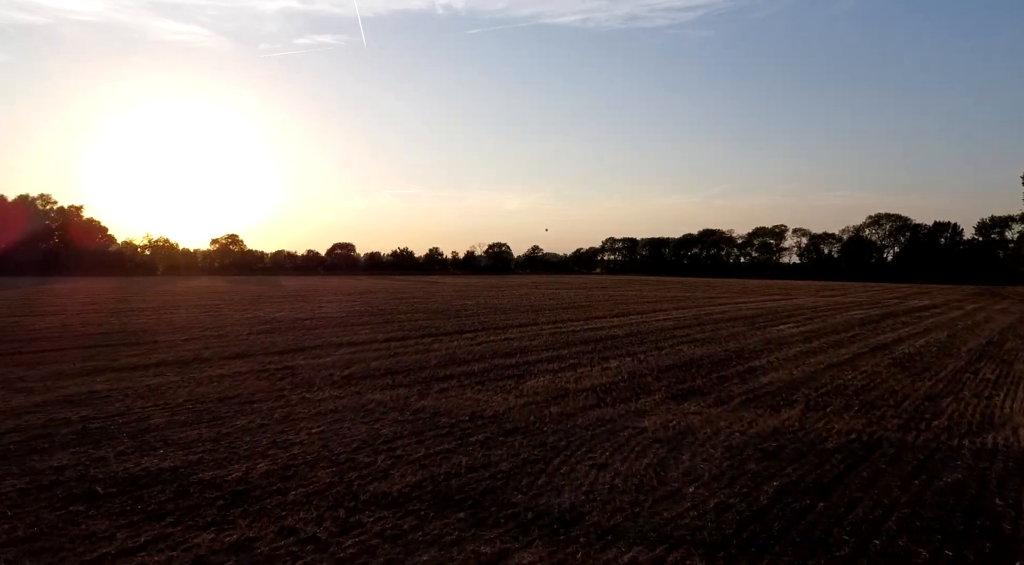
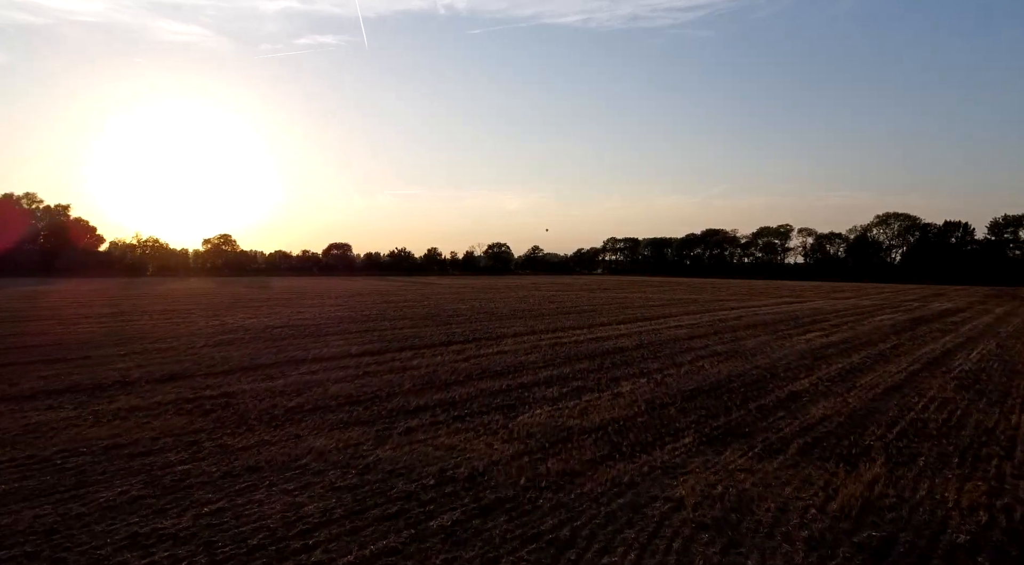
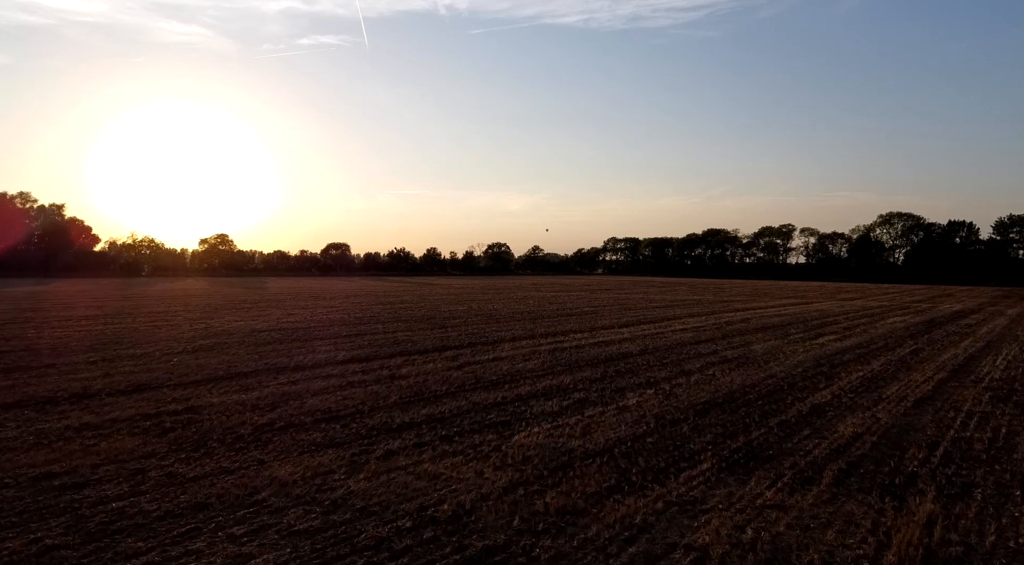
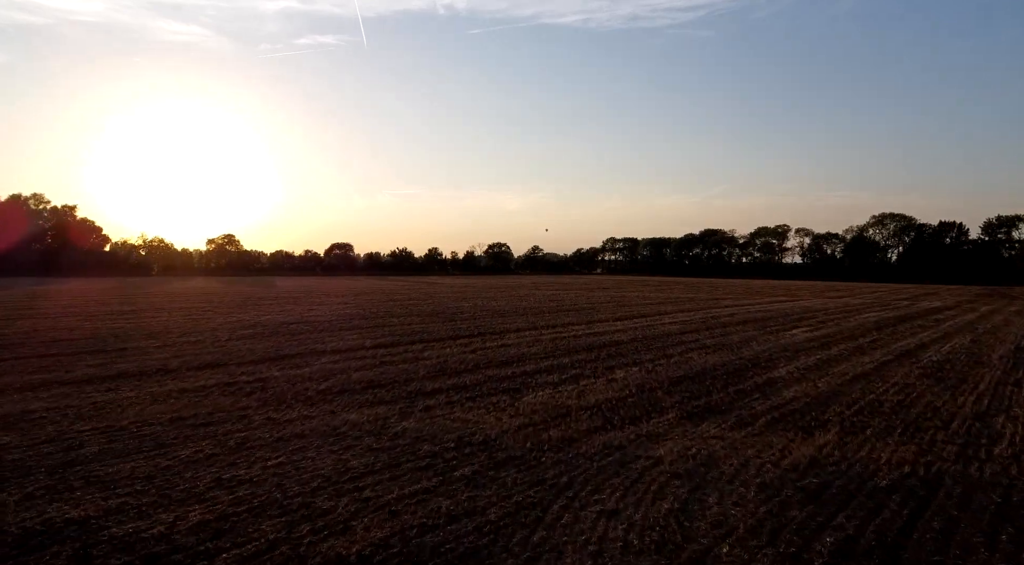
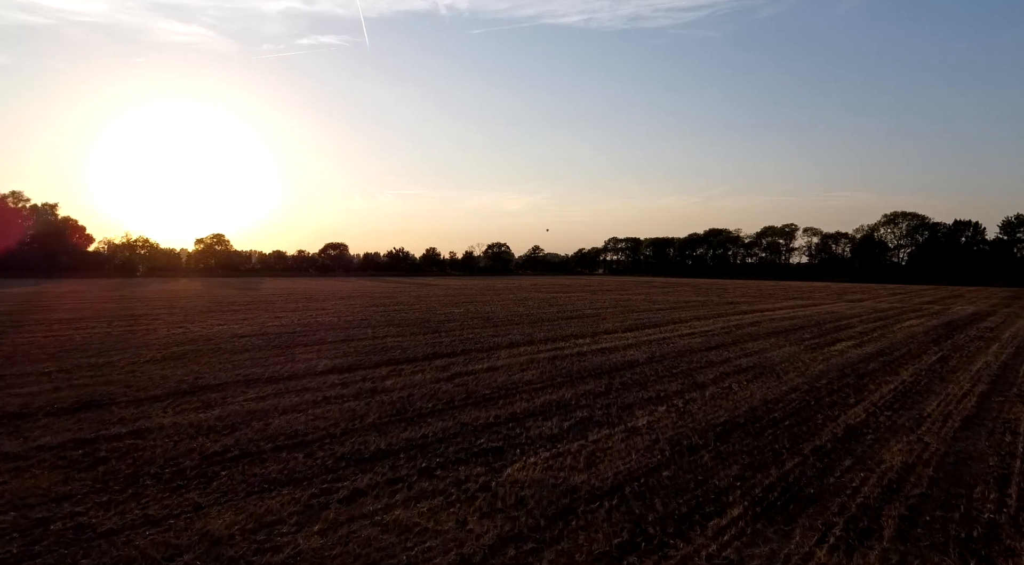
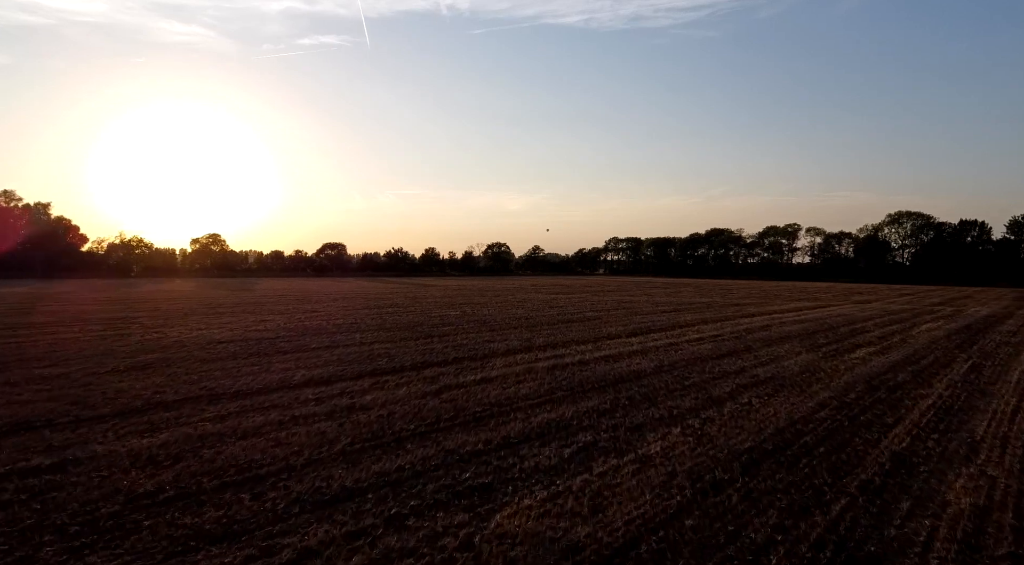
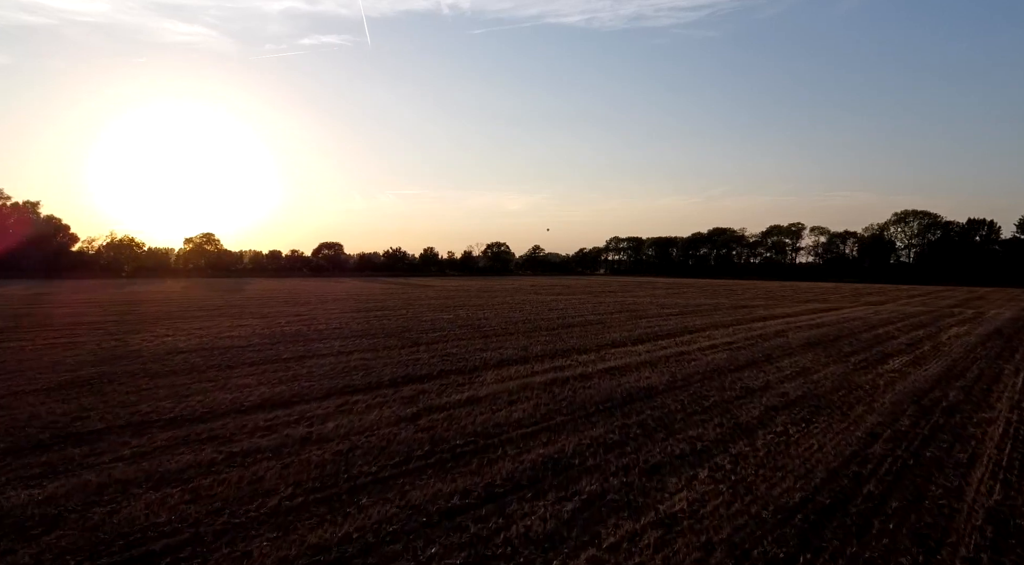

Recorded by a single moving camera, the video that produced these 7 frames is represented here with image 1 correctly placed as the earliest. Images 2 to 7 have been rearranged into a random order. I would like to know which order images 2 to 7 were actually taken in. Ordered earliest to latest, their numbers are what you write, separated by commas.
4, 2, 3, 5, 6, 7
